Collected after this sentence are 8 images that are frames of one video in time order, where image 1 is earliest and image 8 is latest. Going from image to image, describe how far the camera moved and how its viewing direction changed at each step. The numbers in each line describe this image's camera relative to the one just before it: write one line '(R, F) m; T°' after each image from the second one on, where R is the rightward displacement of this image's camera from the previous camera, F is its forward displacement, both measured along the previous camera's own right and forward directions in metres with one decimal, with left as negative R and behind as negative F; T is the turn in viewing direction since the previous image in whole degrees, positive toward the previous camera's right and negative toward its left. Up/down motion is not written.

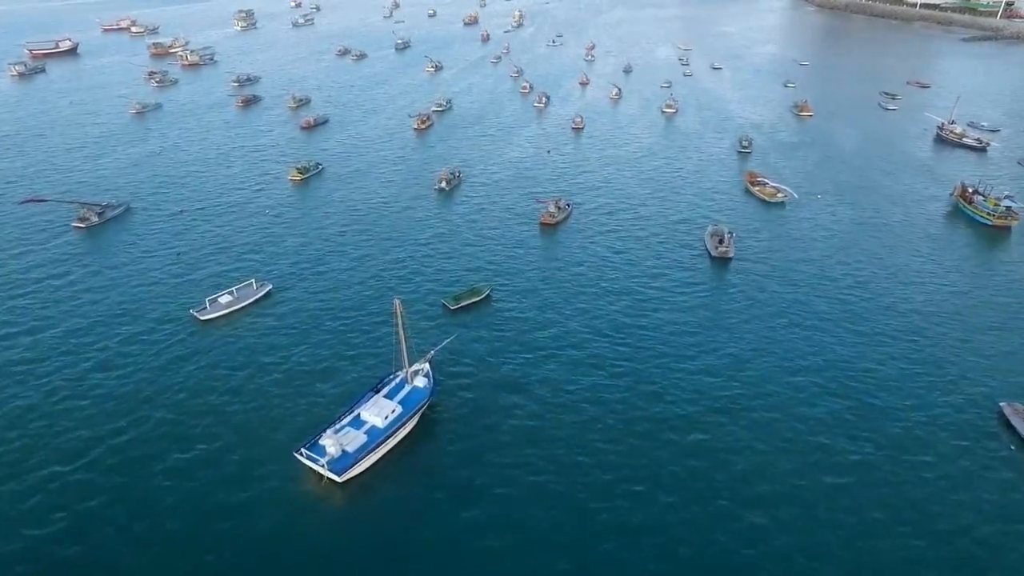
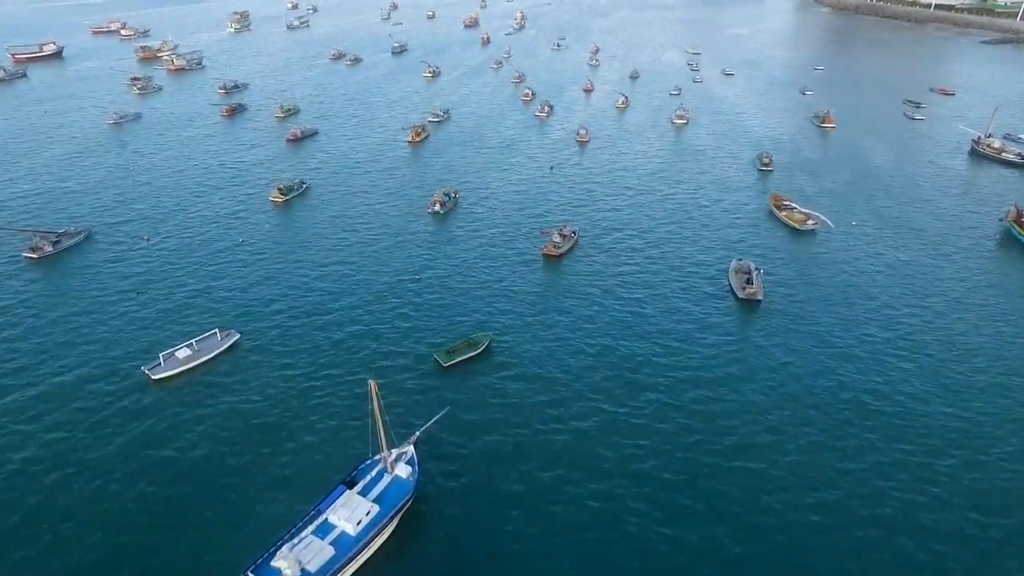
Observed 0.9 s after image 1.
(+0.2, +11.9) m; 0°
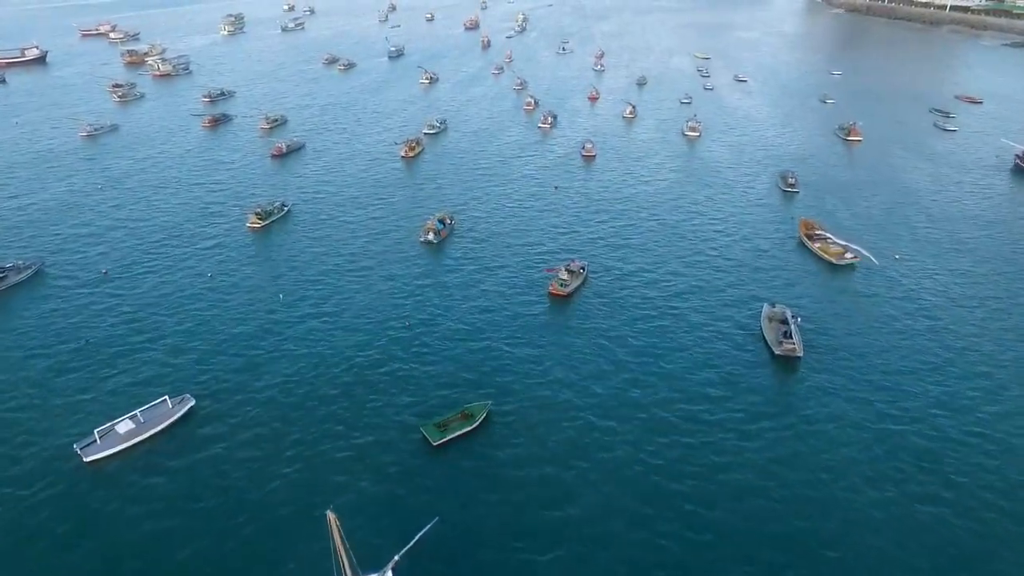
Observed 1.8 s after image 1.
(-0.1, +12.3) m; 0°
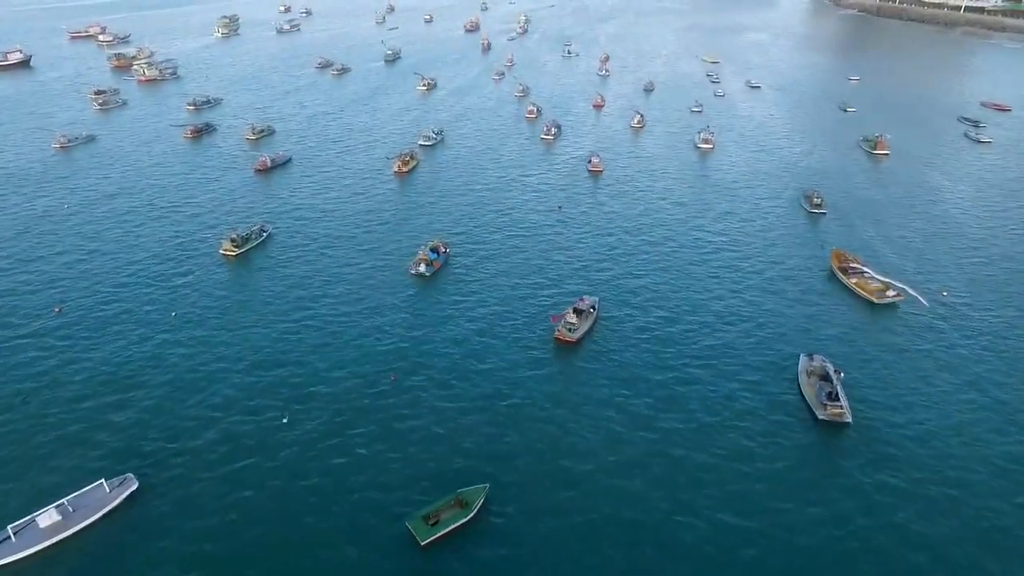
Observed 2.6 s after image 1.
(+0.1, +11.0) m; 0°
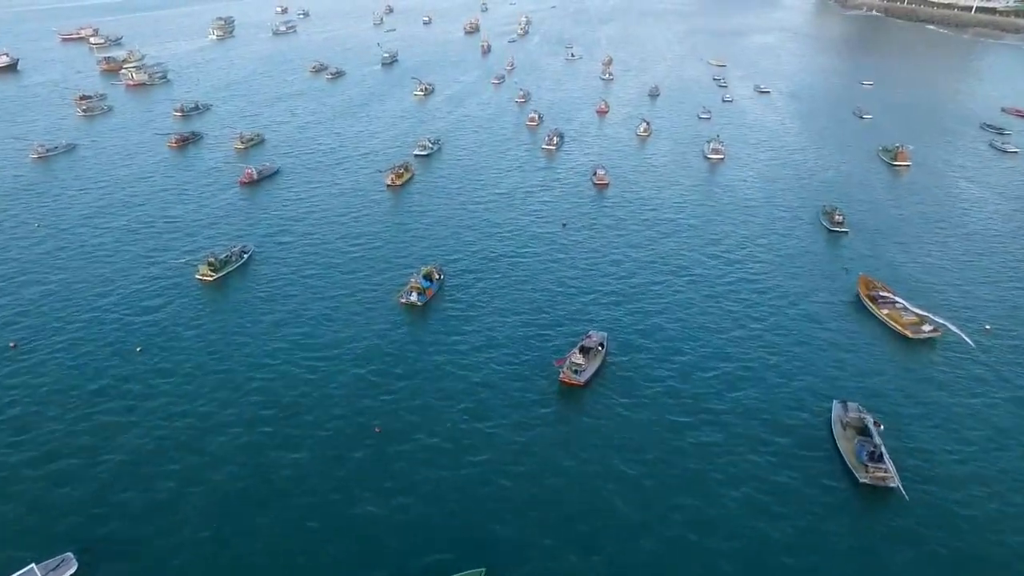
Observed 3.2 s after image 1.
(+0.2, +8.1) m; 0°
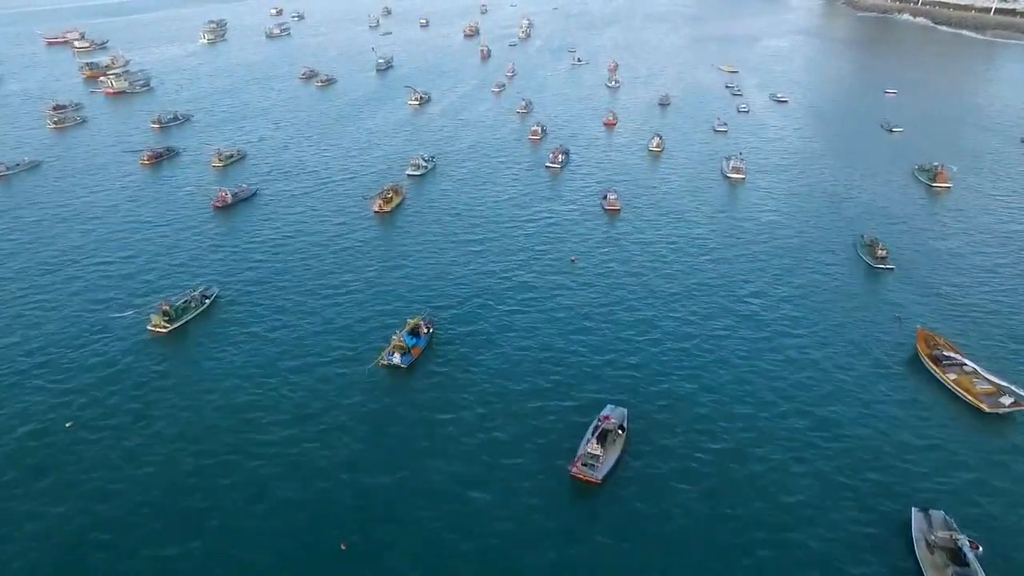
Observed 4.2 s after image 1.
(0.0, +13.4) m; 0°
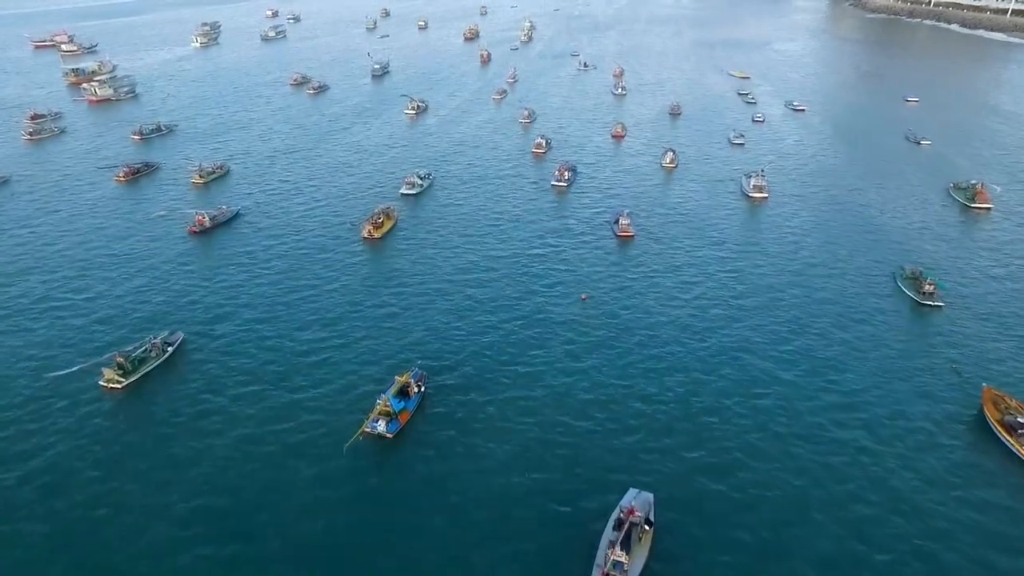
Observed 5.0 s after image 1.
(-0.4, +10.8) m; 0°
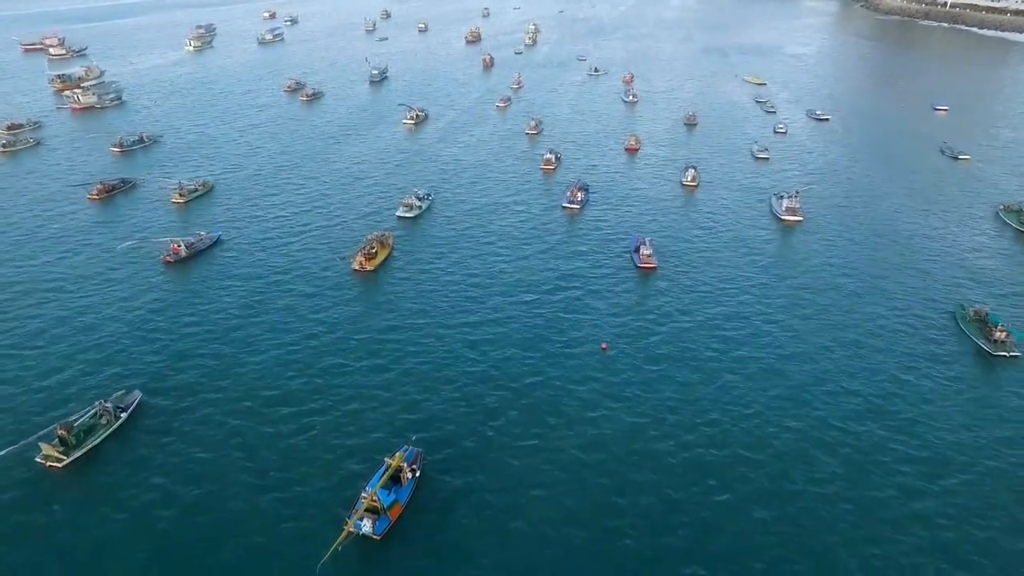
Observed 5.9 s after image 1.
(-1.0, +11.8) m; 0°
